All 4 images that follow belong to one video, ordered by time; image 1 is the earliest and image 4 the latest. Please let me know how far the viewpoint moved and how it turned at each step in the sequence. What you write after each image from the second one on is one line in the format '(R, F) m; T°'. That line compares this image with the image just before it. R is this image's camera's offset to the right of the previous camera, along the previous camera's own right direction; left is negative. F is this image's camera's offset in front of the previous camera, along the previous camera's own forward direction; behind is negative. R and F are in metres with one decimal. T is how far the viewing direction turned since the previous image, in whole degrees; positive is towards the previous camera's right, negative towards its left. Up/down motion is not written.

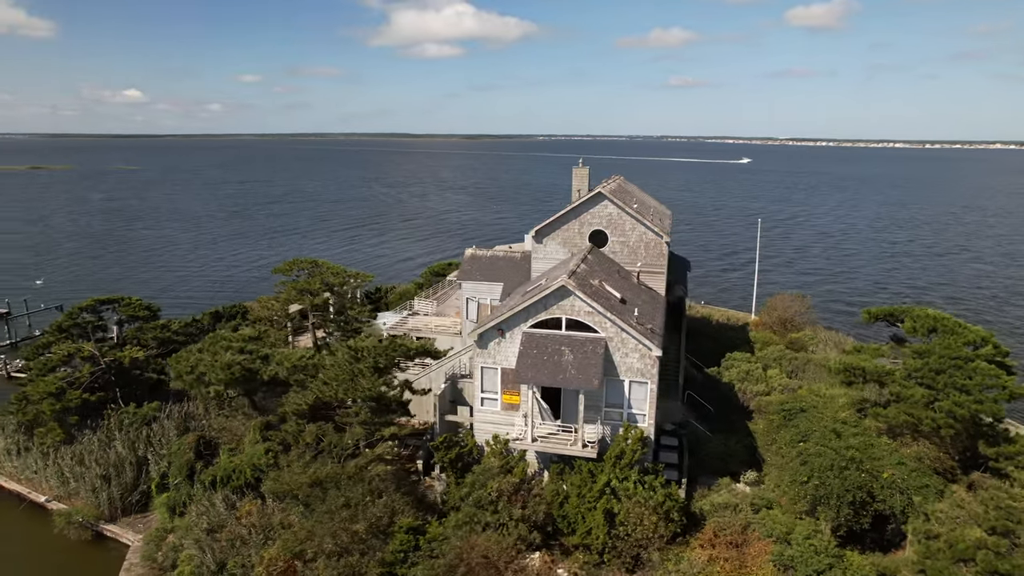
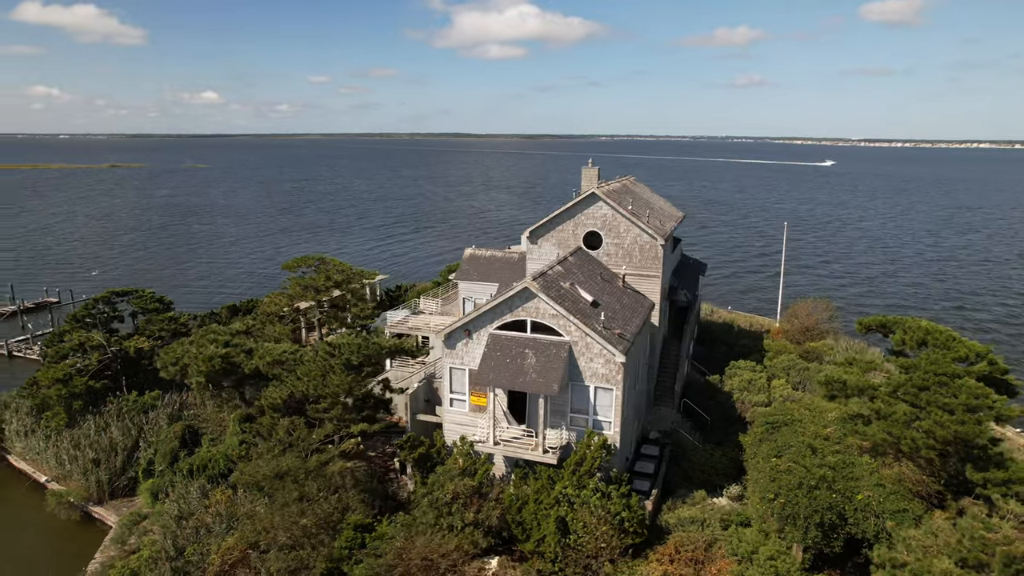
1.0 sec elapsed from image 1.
(+3.3, +0.4) m; -5°
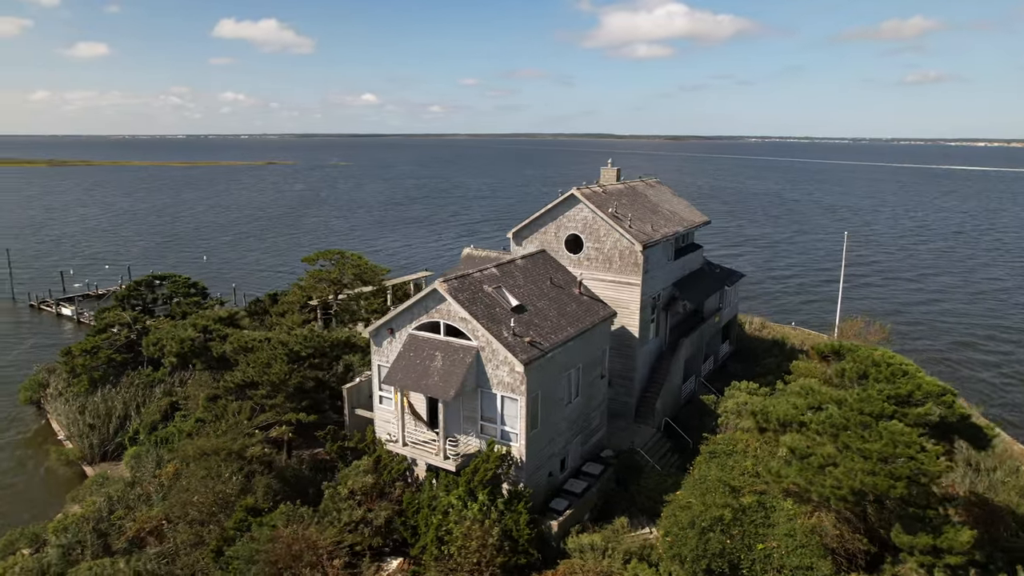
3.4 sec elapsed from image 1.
(+7.5, +1.5) m; -12°
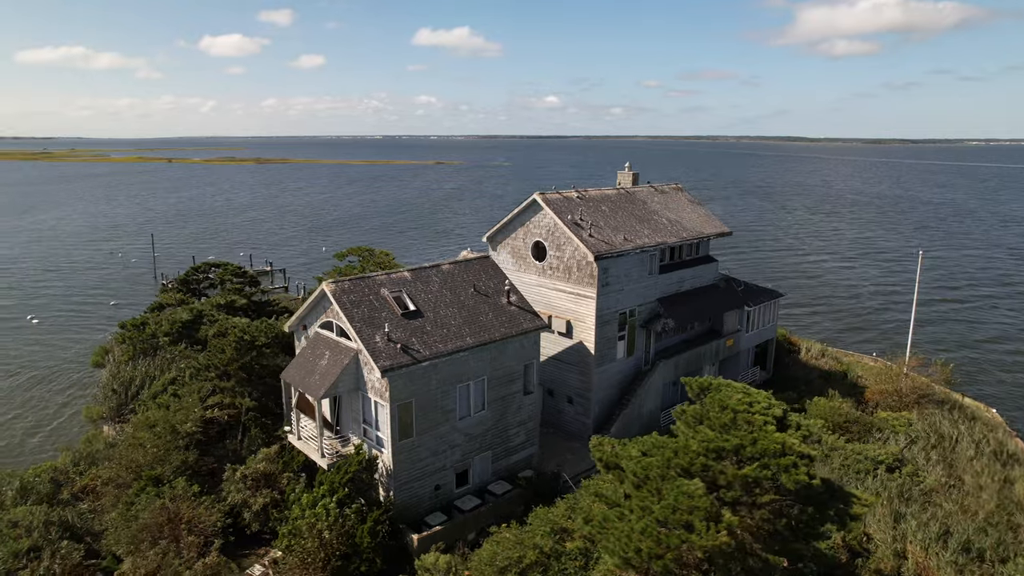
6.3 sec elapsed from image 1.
(+9.3, +2.1) m; -15°
